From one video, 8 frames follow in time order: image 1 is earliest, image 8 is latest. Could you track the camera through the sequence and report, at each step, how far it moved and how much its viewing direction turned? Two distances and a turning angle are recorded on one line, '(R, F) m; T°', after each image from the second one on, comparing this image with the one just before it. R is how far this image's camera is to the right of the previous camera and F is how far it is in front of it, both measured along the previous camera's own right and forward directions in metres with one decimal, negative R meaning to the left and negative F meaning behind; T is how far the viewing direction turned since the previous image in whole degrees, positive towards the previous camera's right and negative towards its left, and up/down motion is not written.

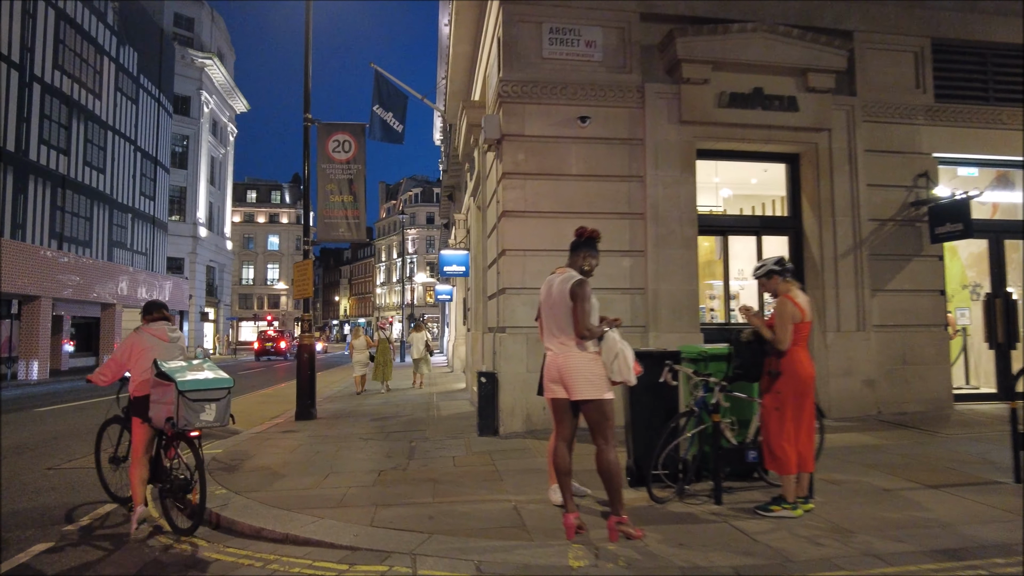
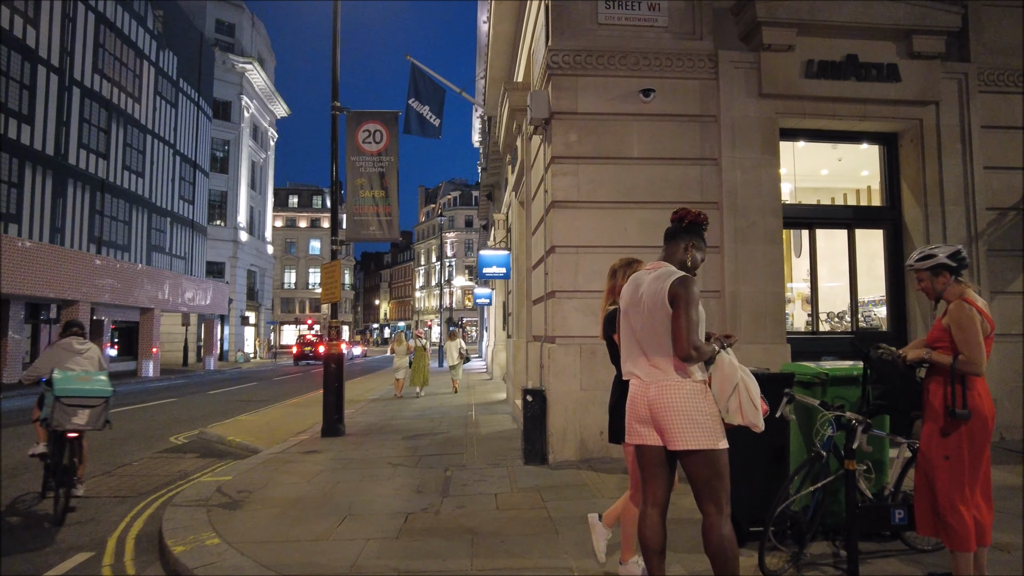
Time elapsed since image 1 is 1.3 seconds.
(-0.1, +1.2) m; -3°
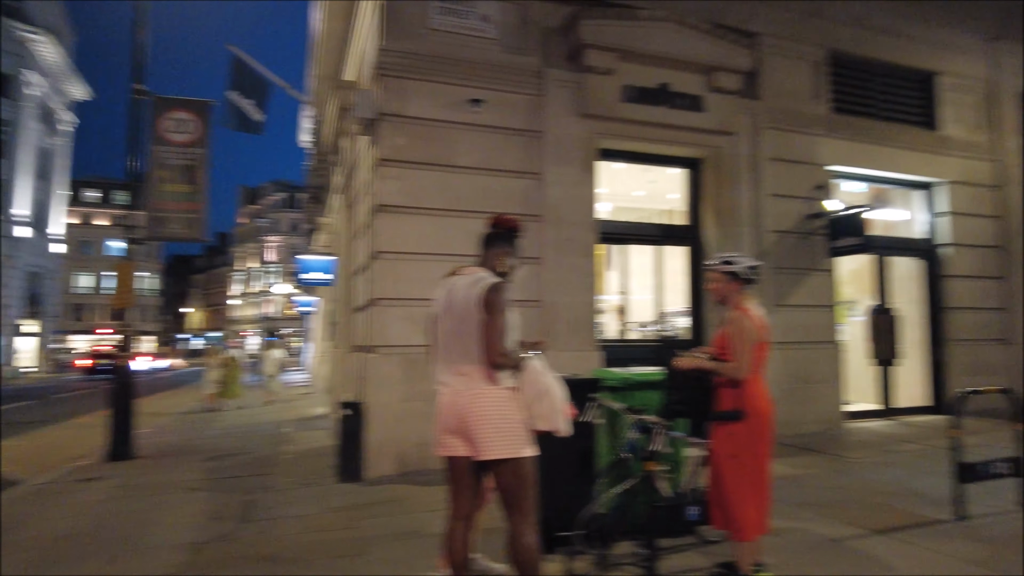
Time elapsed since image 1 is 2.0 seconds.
(+0.1, +0.1) m; +14°
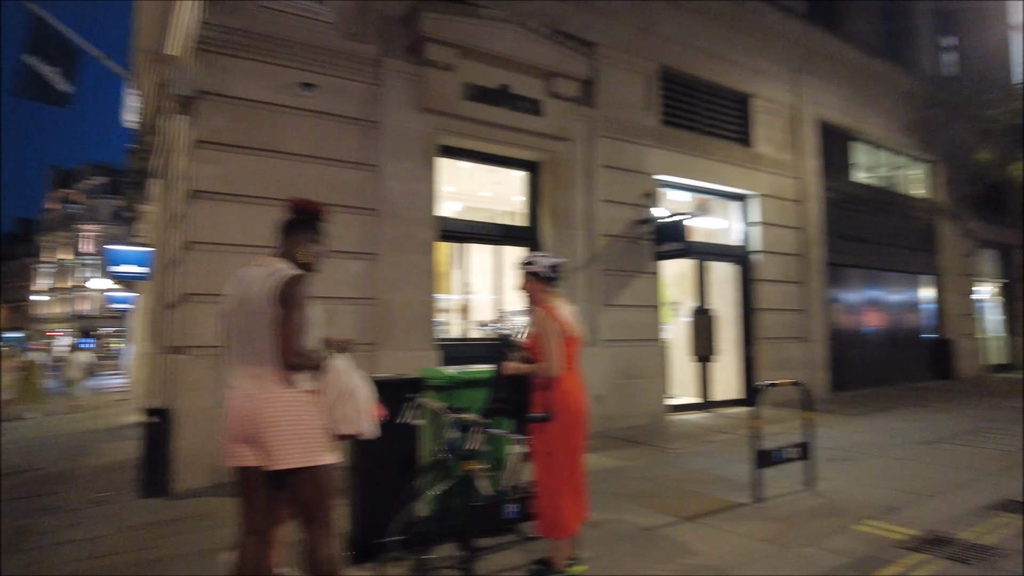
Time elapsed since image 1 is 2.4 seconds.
(+0.2, +0.1) m; +13°
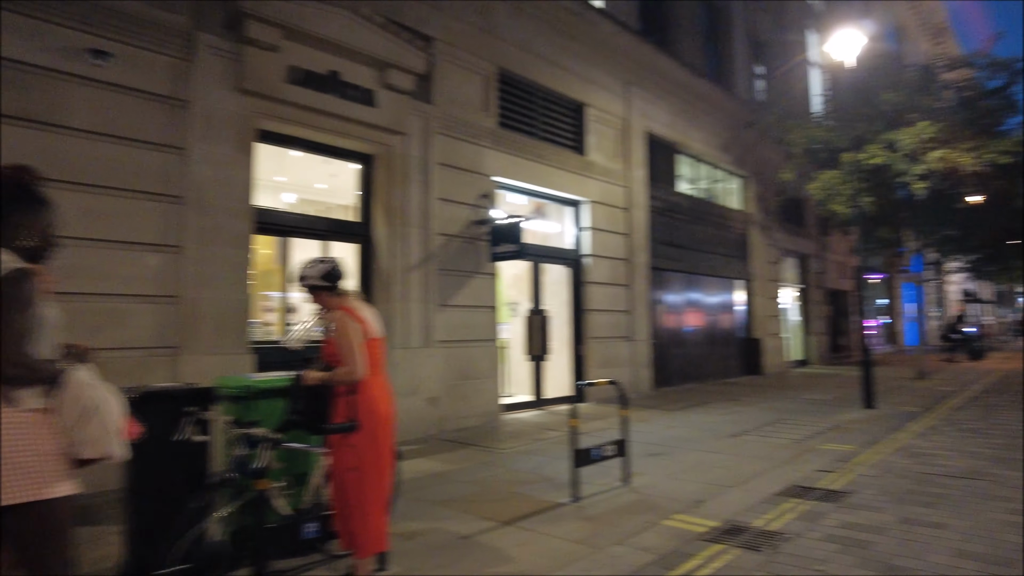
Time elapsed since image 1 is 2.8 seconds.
(+0.3, +0.2) m; +13°
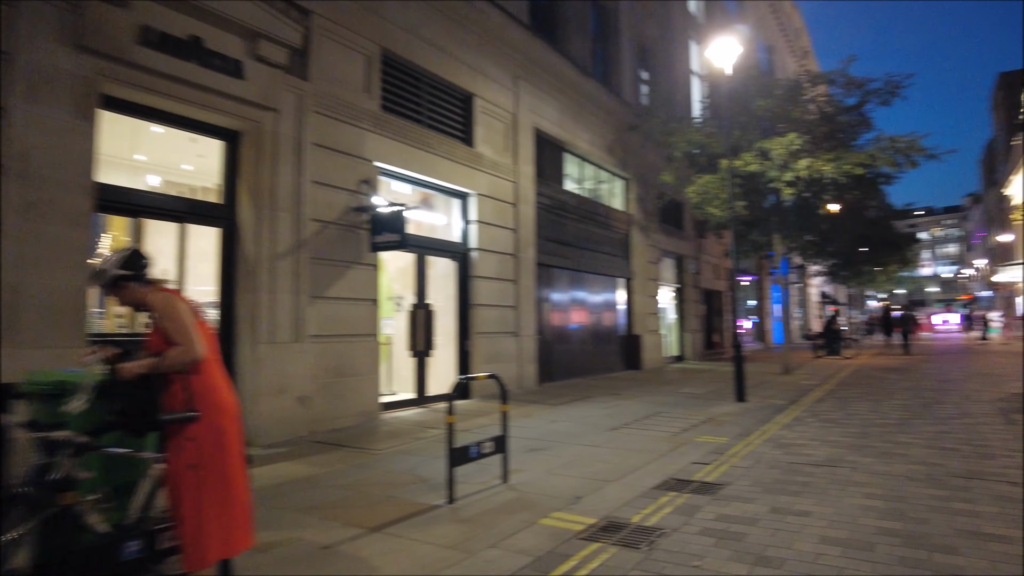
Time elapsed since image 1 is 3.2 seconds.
(+0.1, +0.3) m; +9°
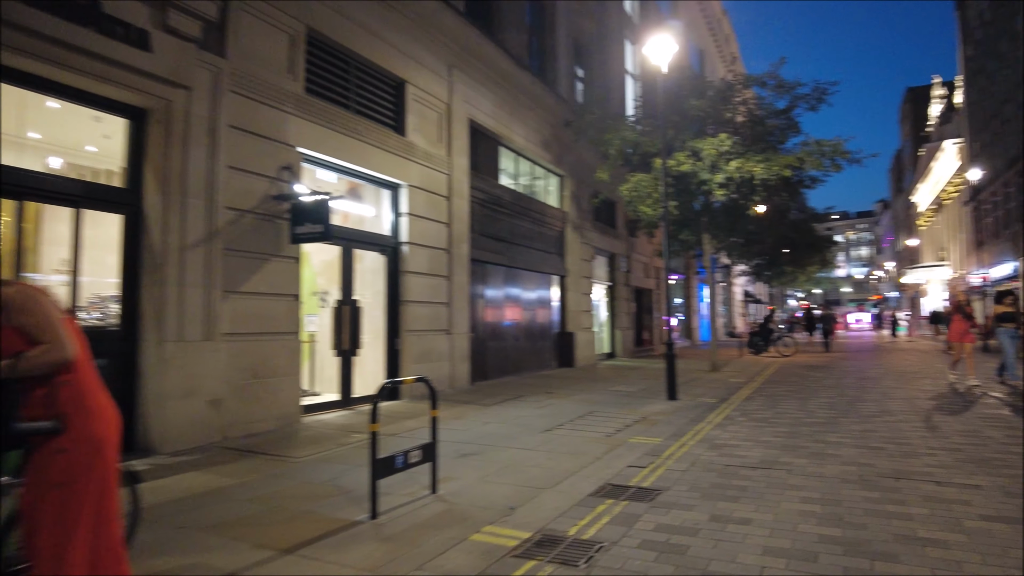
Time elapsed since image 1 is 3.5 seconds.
(0.0, +0.3) m; +6°
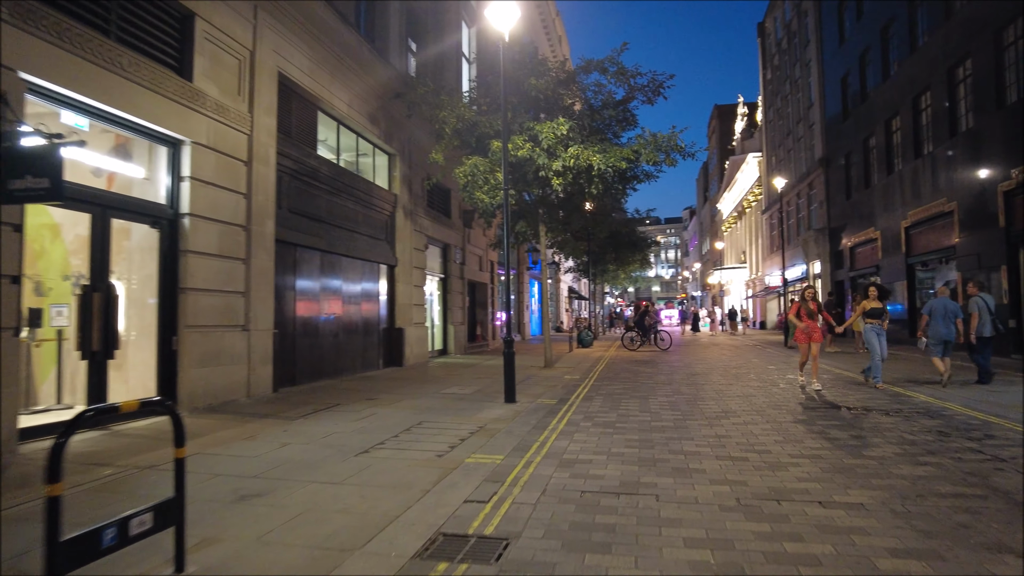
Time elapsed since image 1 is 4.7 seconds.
(+0.2, +1.4) m; +15°
